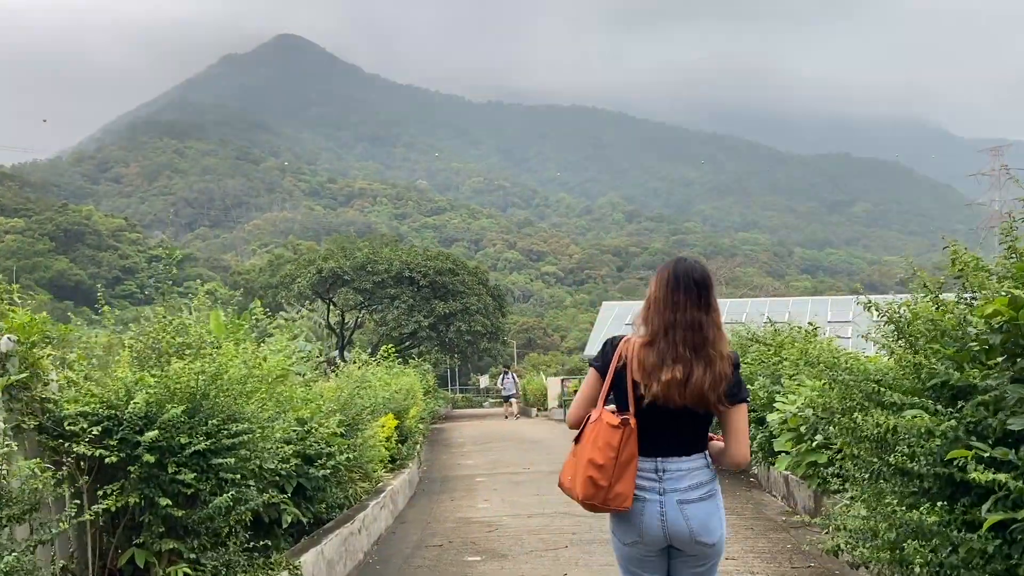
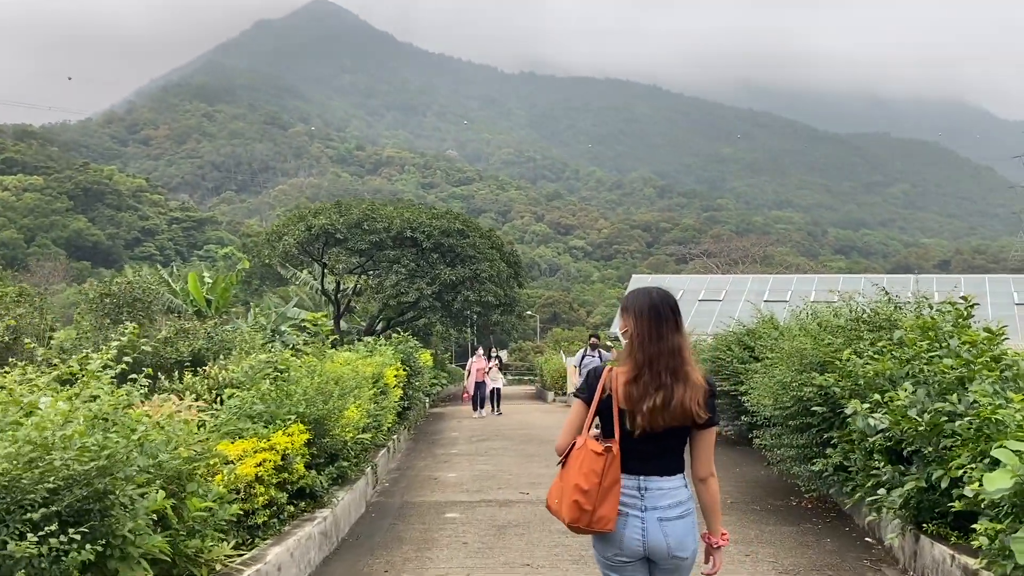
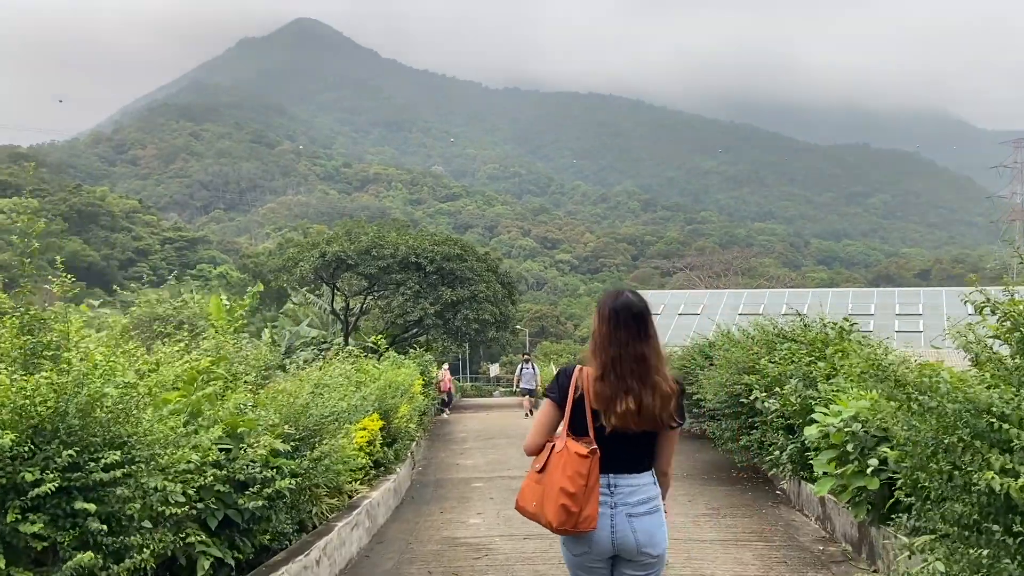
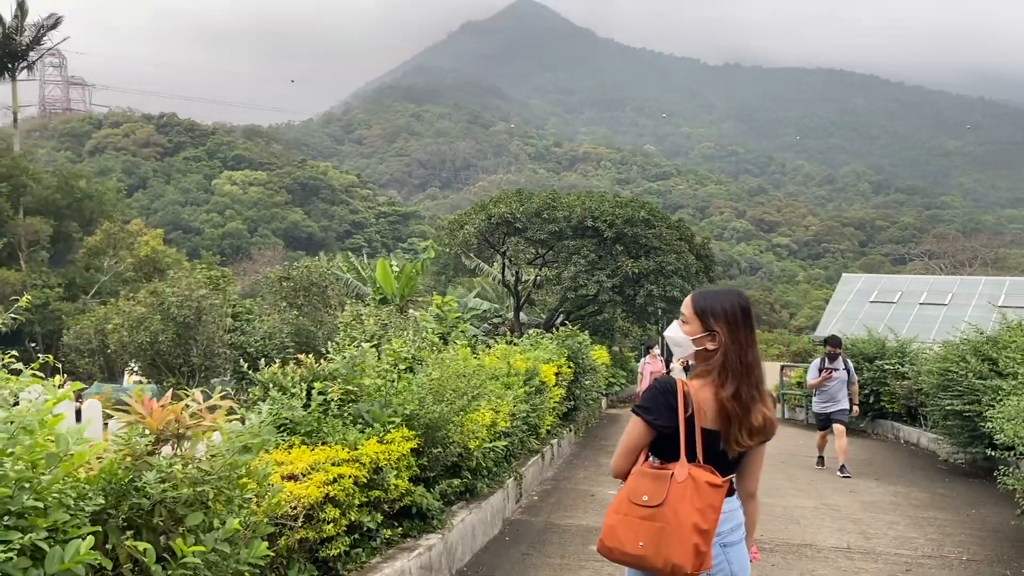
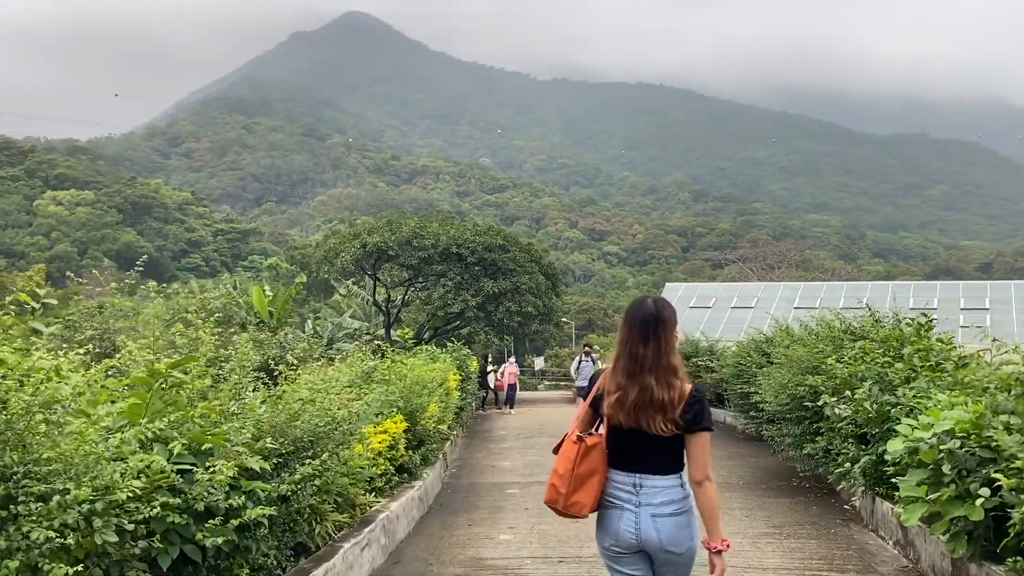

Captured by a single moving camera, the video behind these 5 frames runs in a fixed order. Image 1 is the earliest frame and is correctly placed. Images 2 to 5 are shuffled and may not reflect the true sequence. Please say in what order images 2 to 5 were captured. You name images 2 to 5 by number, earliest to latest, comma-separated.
3, 5, 2, 4
